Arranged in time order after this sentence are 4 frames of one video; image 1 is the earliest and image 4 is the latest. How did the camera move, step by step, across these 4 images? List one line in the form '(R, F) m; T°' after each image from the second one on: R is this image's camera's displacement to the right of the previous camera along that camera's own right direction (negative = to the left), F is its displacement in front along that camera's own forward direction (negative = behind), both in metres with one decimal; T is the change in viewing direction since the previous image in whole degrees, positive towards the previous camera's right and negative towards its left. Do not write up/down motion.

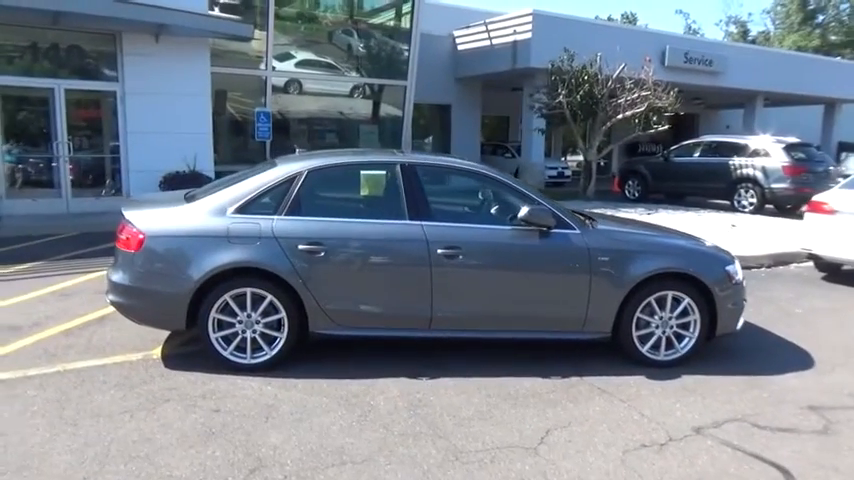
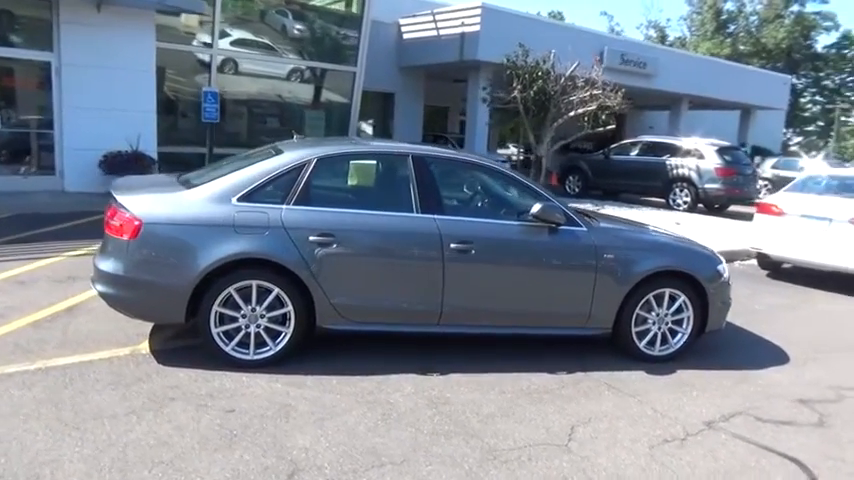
(-0.7, +0.1) m; +7°
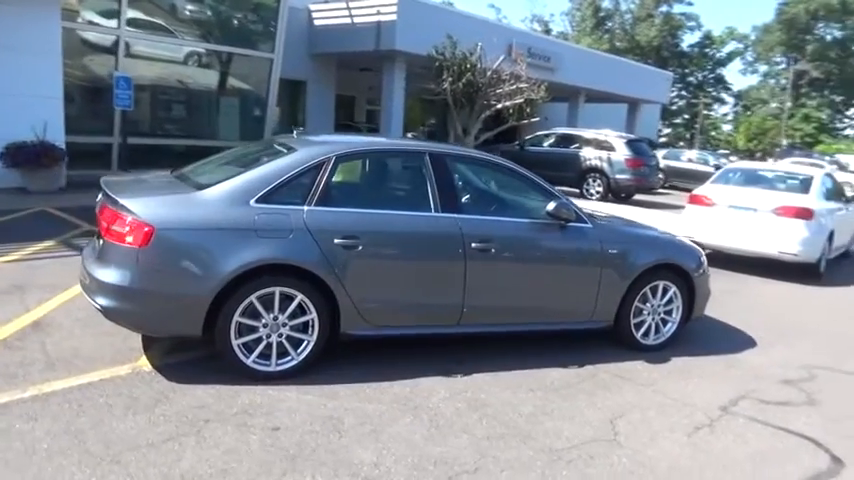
(-1.0, +0.2) m; +10°
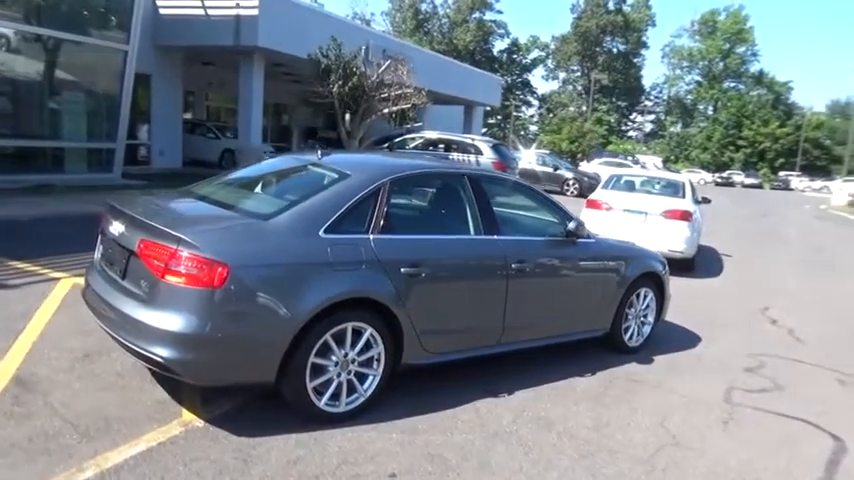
(-1.7, +0.3) m; +16°
